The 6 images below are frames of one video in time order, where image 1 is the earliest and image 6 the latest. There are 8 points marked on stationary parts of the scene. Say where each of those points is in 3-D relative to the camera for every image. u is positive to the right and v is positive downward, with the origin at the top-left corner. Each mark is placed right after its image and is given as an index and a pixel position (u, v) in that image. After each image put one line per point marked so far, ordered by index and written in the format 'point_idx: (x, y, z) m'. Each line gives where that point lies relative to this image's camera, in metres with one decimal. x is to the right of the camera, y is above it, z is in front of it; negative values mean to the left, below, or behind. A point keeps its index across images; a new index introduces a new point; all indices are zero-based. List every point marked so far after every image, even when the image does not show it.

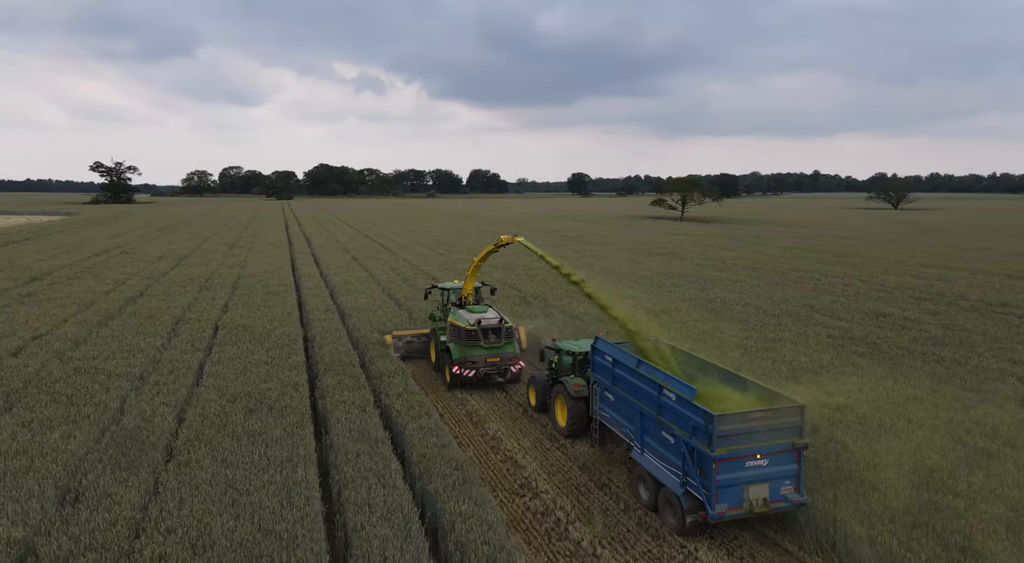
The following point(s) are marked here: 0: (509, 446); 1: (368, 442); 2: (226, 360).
0: (-0.1, -2.3, +9.0) m
1: (-1.8, -2.0, +8.0) m
2: (-5.5, -1.5, +12.3) m
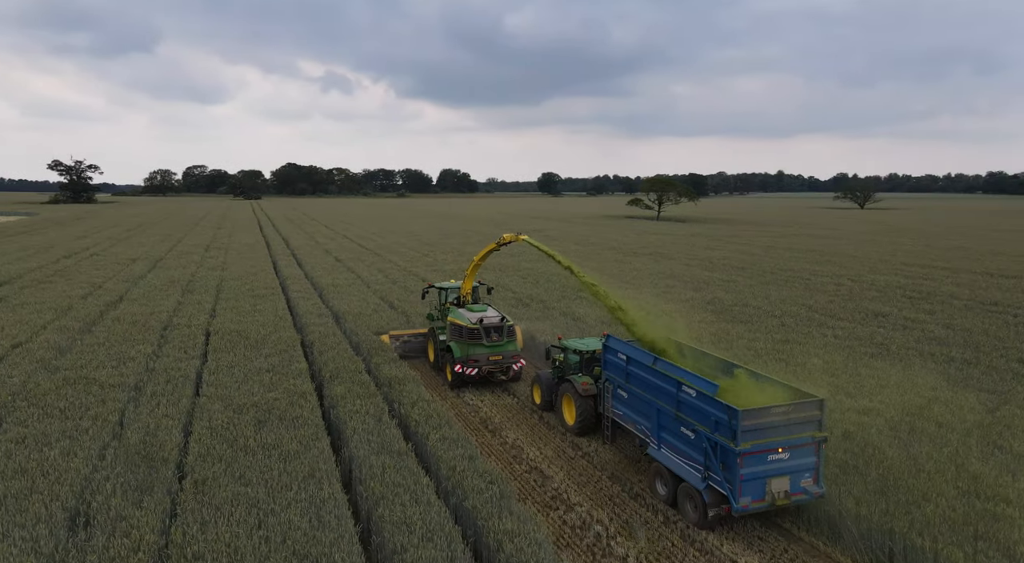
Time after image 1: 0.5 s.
0: (+0.3, -2.4, +8.7) m
1: (-1.5, -2.1, +7.7) m
2: (-5.3, -1.6, +11.8) m
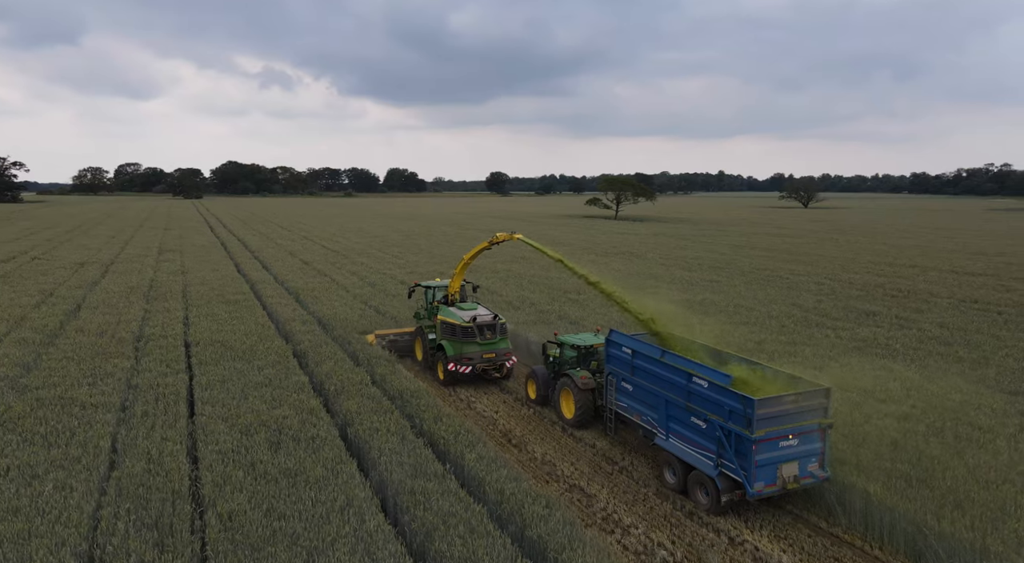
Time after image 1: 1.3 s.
0: (+0.7, -2.5, +8.3) m
1: (-0.9, -2.2, +7.1) m
2: (-5.1, -1.8, +11.0) m
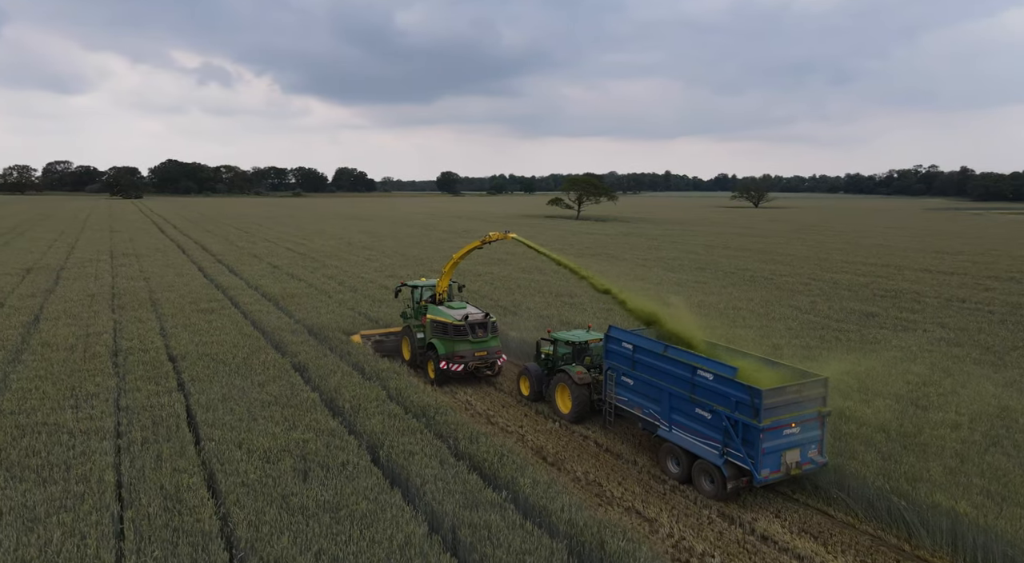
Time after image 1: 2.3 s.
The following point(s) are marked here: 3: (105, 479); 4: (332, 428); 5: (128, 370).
0: (+1.3, -2.6, +7.8) m
1: (-0.3, -2.3, +6.5) m
2: (-4.7, -1.9, +10.1) m
3: (-4.7, -2.3, +7.2) m
4: (-2.5, -2.1, +8.8) m
5: (-7.4, -1.7, +12.2) m
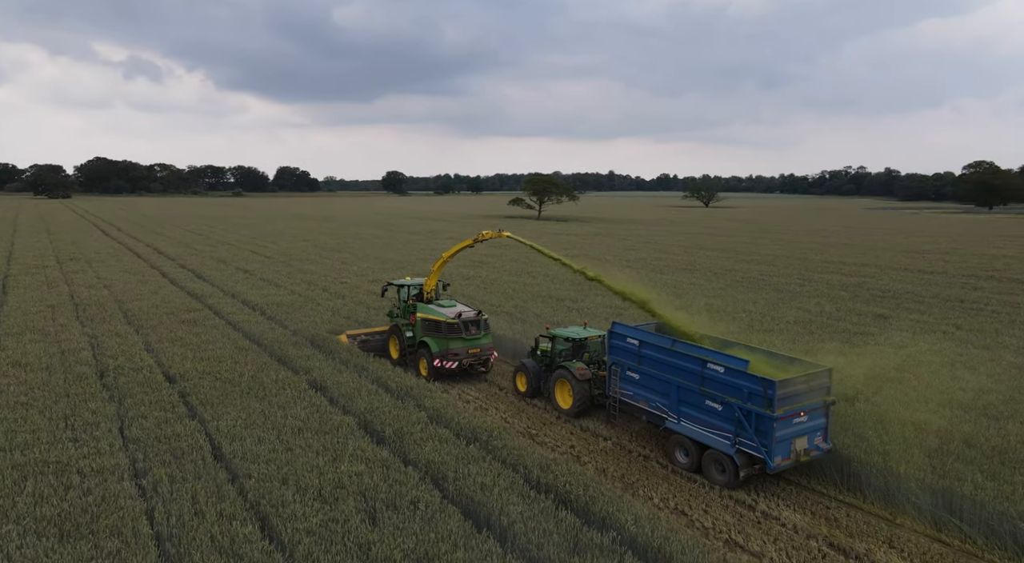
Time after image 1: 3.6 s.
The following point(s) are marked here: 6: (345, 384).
0: (+2.3, -2.7, +7.2) m
1: (+0.8, -2.5, +5.8) m
2: (-3.9, -2.1, +9.1) m
3: (-3.7, -2.5, +6.2) m
4: (-1.6, -2.2, +8.0) m
5: (-6.8, -1.9, +11.0) m
6: (-3.0, -1.9, +11.3) m
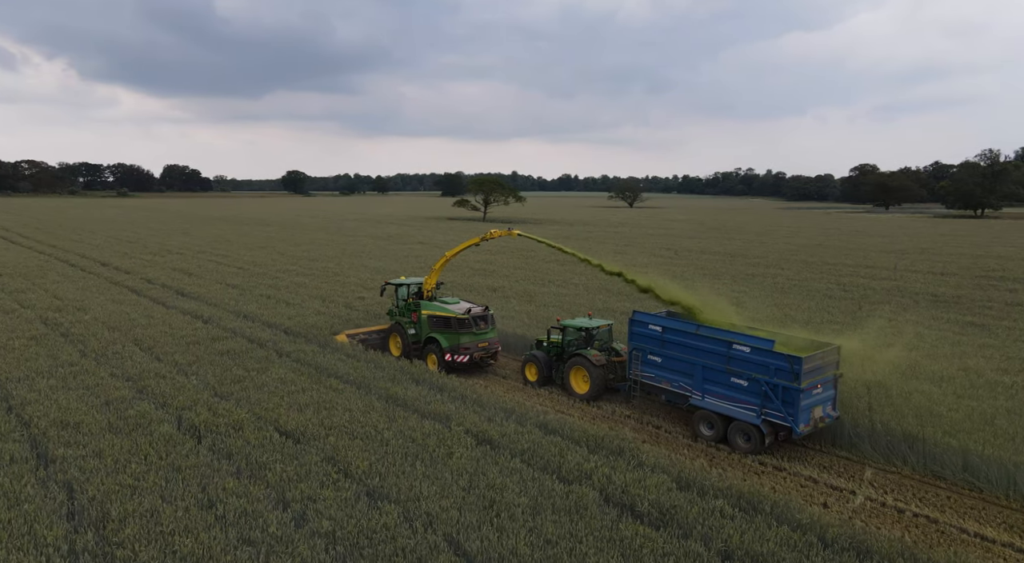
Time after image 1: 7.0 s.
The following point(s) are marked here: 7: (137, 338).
0: (+5.8, -3.1, +6.0) m
1: (+4.4, -2.9, +4.4) m
2: (-0.5, -2.6, +7.2) m
3: (0.0, -3.0, +4.4) m
4: (+1.8, -2.7, +6.3) m
5: (-3.6, -2.5, +8.8) m
6: (+0.1, -2.4, +9.5) m
7: (-10.6, -1.6, +18.5) m
